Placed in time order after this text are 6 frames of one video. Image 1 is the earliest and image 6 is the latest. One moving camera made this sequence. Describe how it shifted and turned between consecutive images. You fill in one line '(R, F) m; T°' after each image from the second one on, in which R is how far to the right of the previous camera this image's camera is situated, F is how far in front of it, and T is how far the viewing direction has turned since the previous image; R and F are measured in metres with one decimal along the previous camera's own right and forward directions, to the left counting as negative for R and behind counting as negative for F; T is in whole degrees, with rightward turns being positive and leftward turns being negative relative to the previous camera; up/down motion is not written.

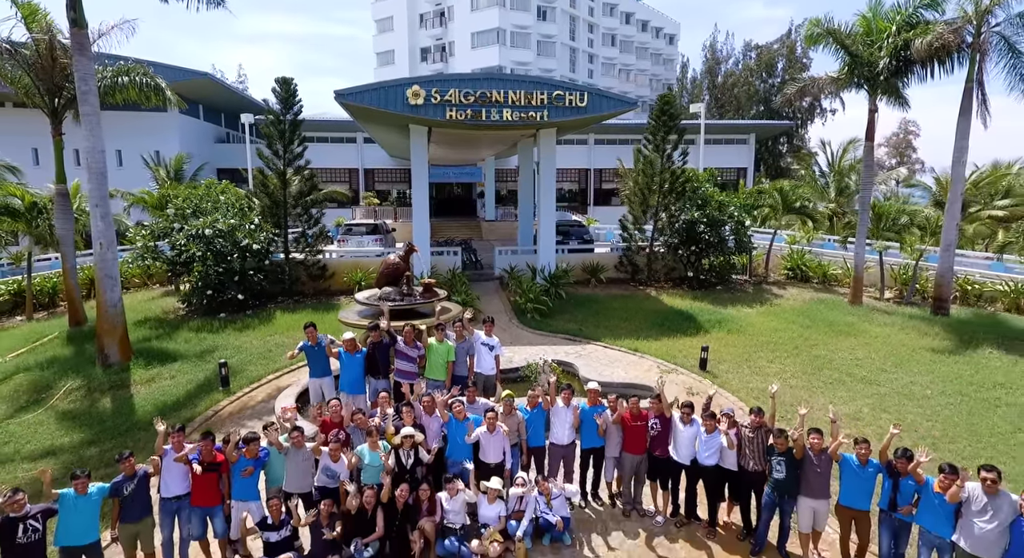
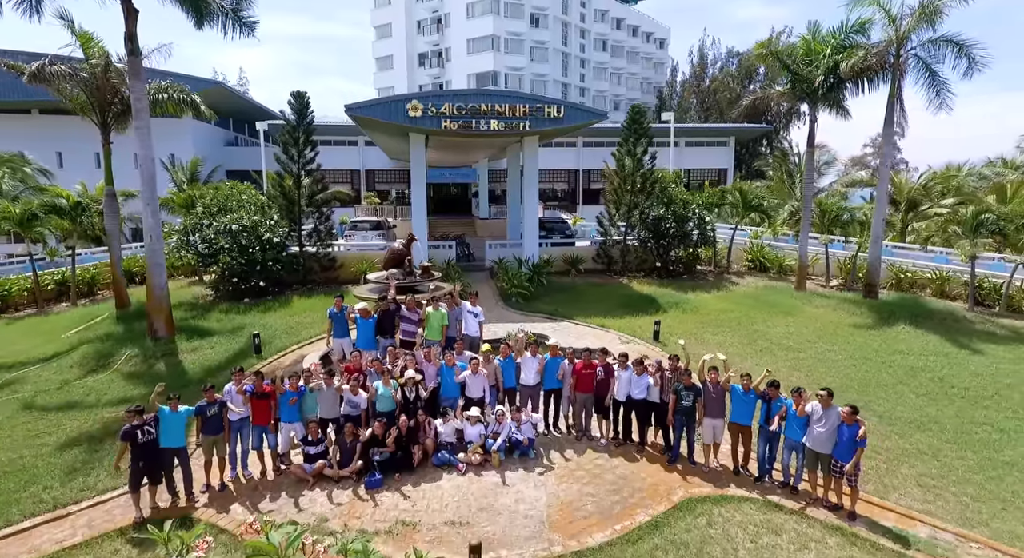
(+0.3, -1.8) m; 0°
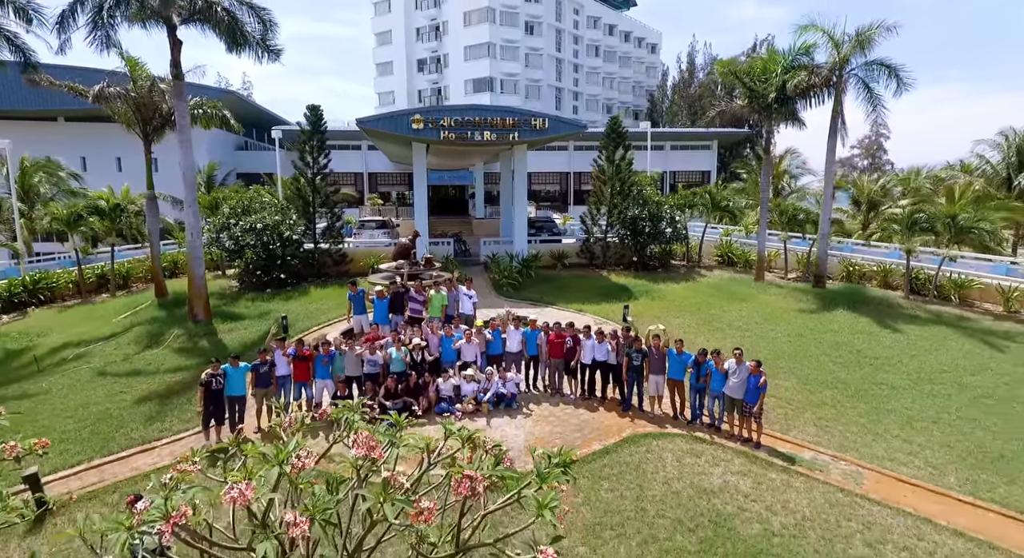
(+0.2, -1.9) m; 0°
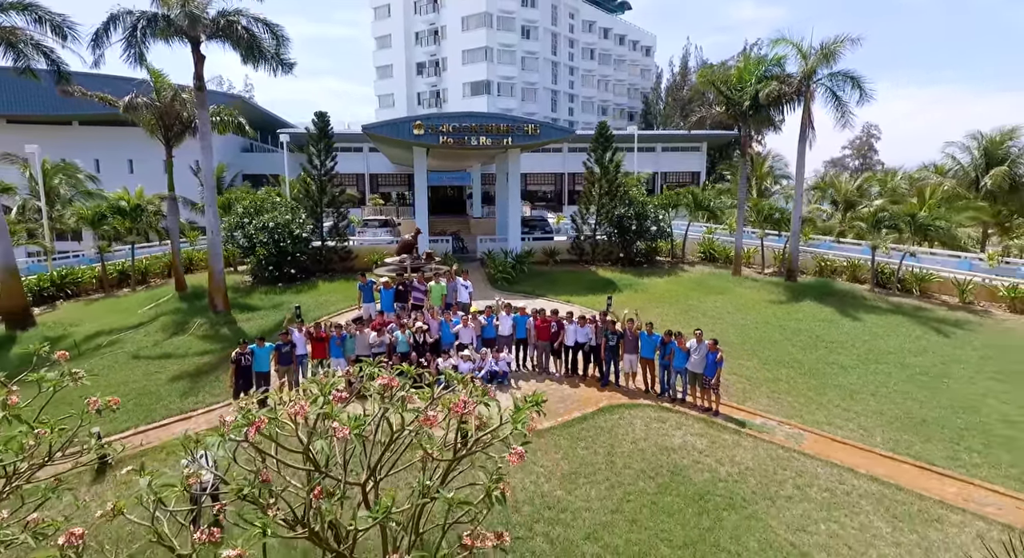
(+0.1, -1.2) m; 0°
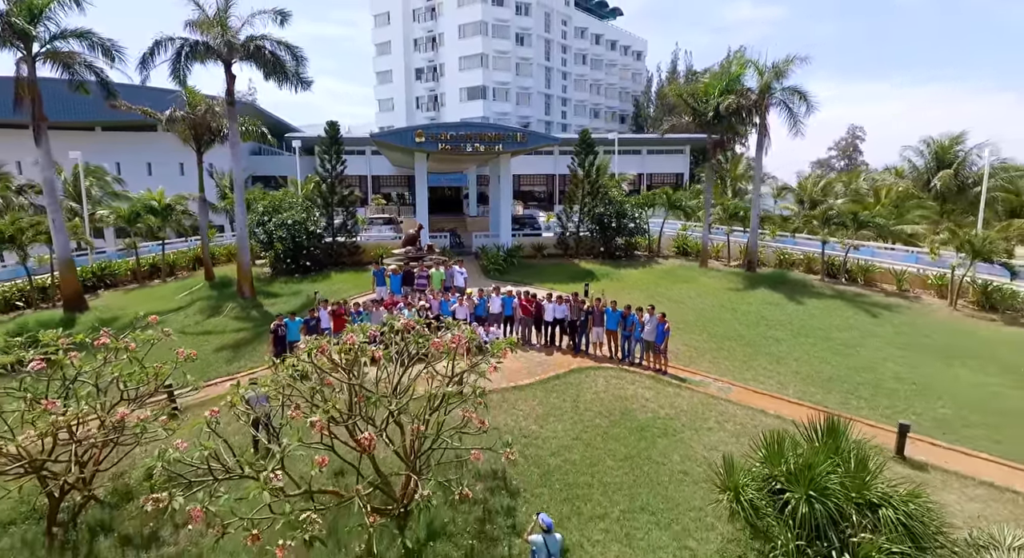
(+0.2, -2.1) m; 0°
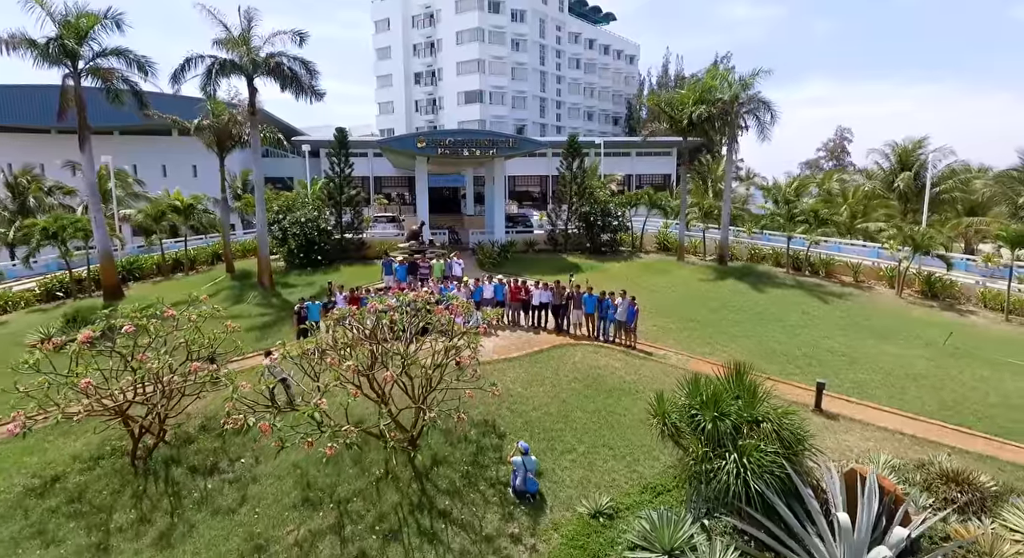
(+0.2, -1.9) m; 0°
